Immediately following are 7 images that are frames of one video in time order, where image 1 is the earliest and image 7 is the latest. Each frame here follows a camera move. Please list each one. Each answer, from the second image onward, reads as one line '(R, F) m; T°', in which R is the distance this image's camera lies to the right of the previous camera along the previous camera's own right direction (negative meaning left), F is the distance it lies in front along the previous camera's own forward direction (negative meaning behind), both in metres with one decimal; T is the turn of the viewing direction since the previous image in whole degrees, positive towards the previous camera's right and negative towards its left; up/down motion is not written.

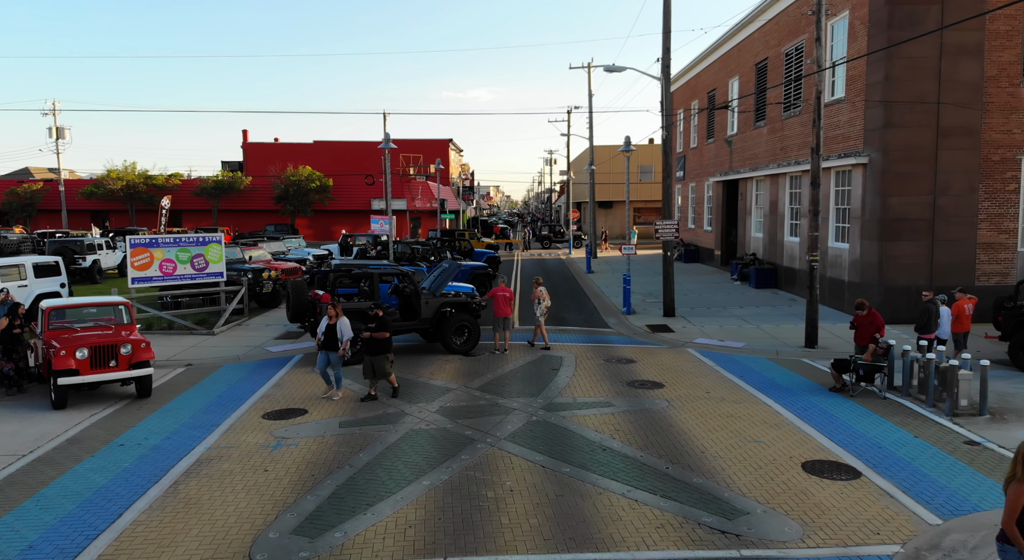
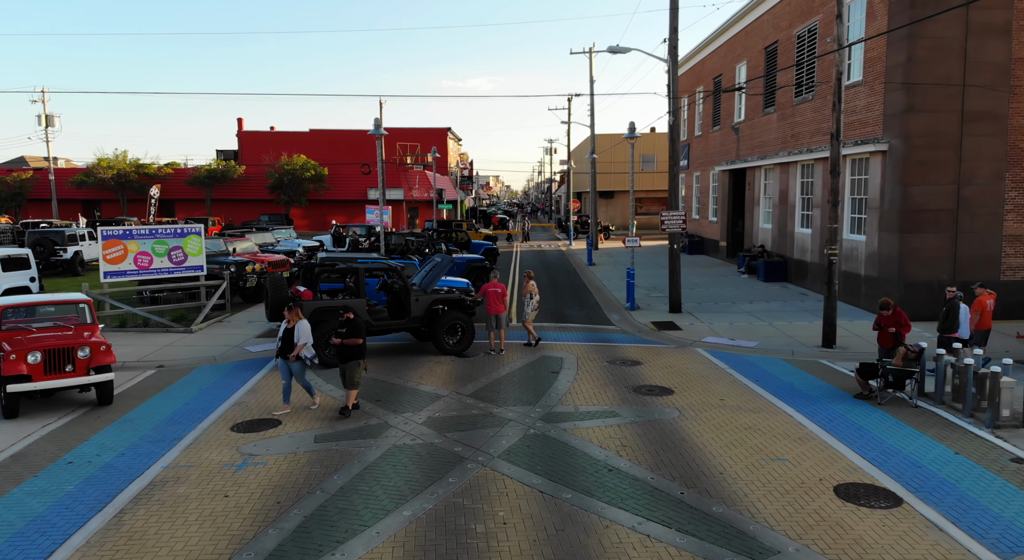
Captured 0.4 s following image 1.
(+0.1, +1.1) m; 0°
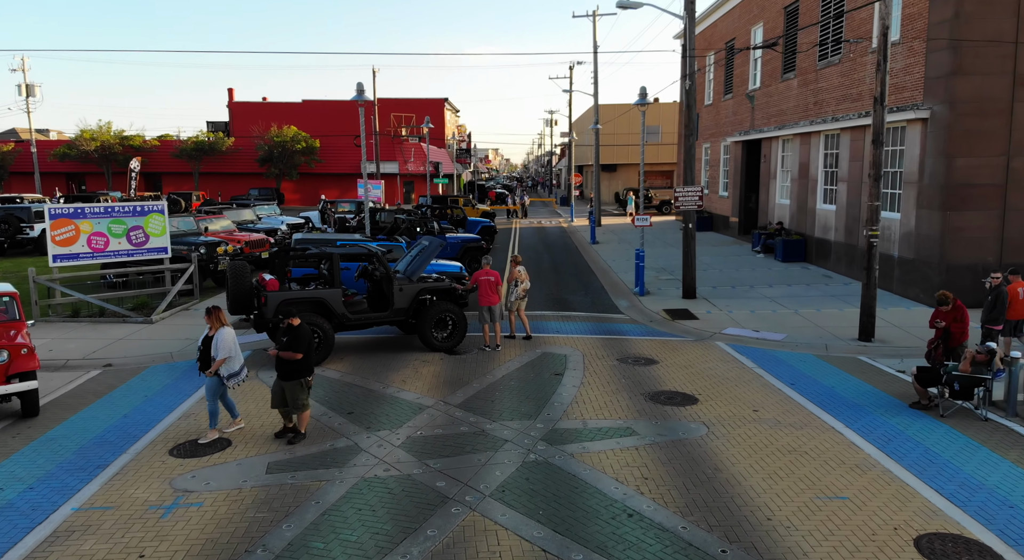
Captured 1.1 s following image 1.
(0.0, +1.9) m; 0°
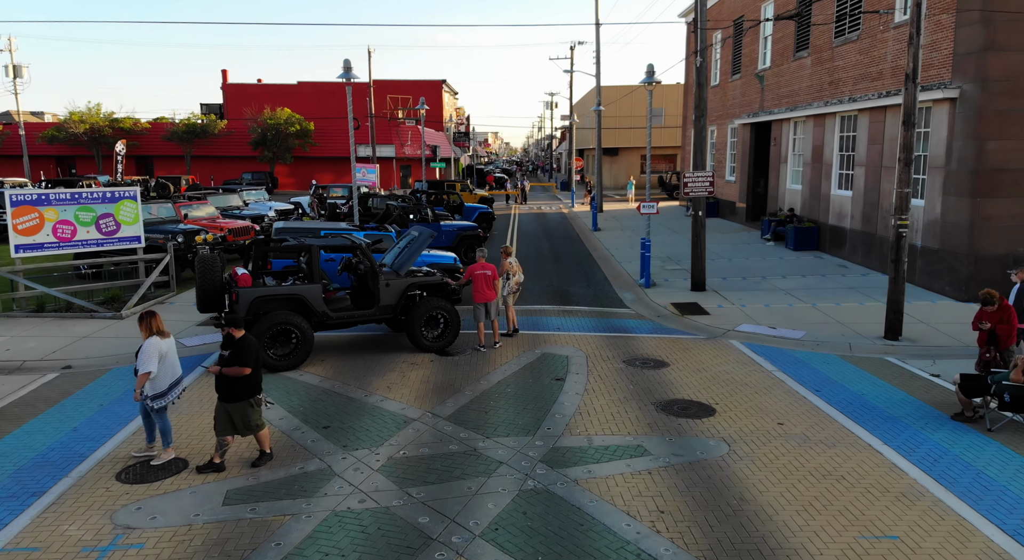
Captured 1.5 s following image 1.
(0.0, +1.1) m; 0°
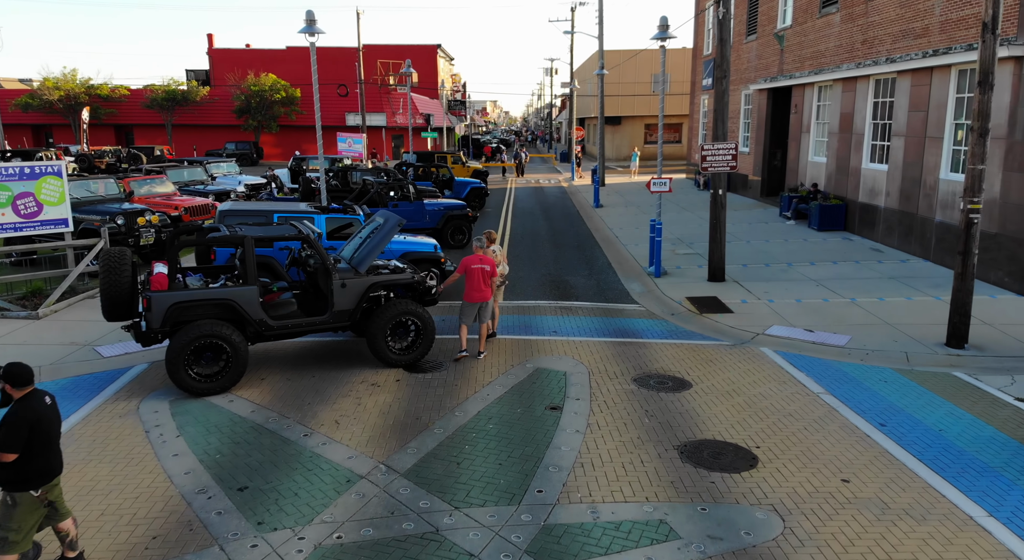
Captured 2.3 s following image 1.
(+0.2, +2.3) m; 0°
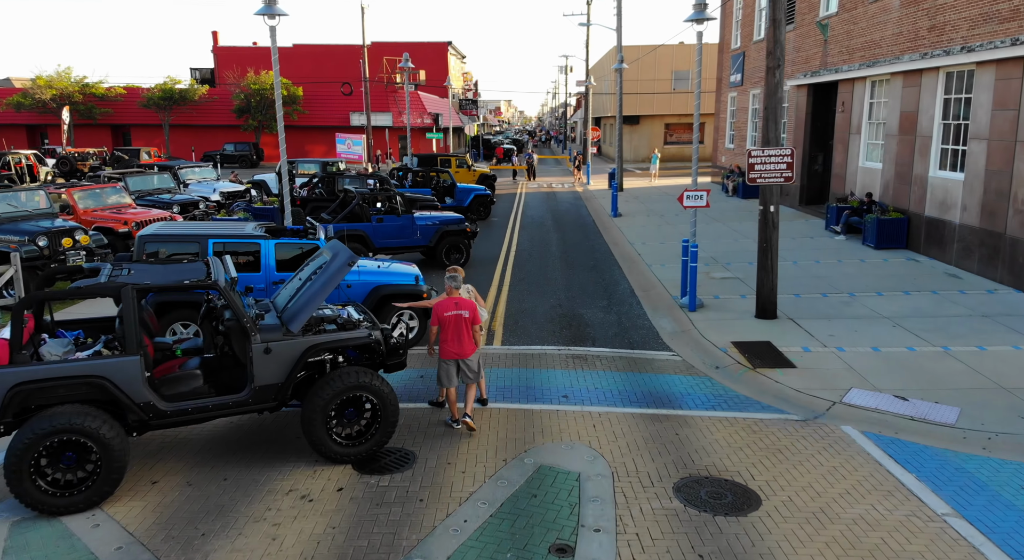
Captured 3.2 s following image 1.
(+0.2, +2.7) m; -1°
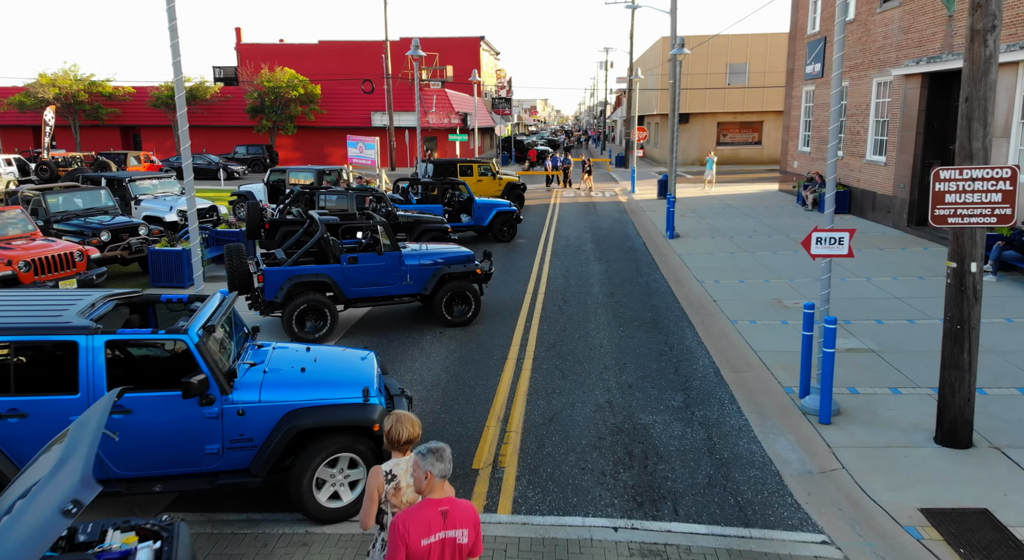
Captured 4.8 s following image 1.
(+0.1, +4.6) m; -3°
